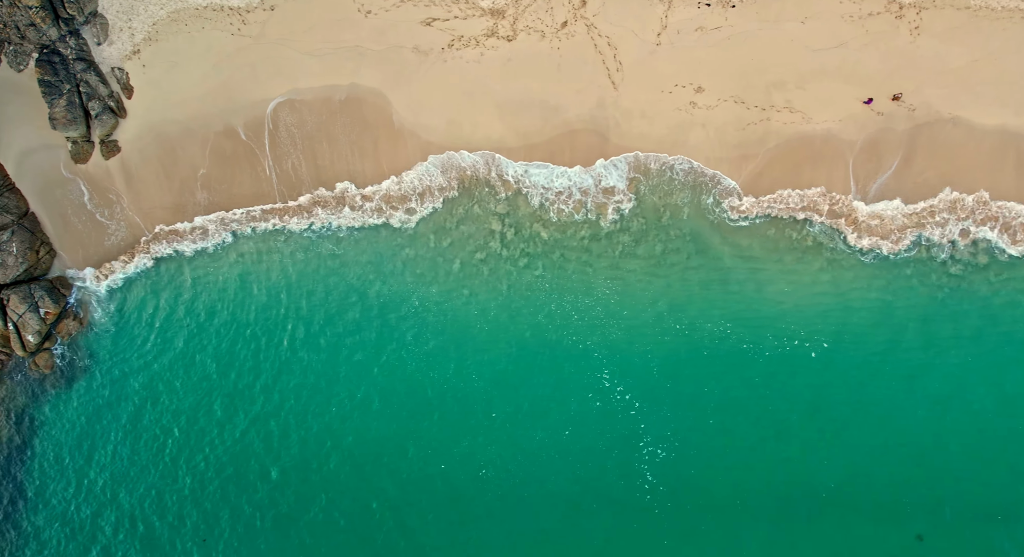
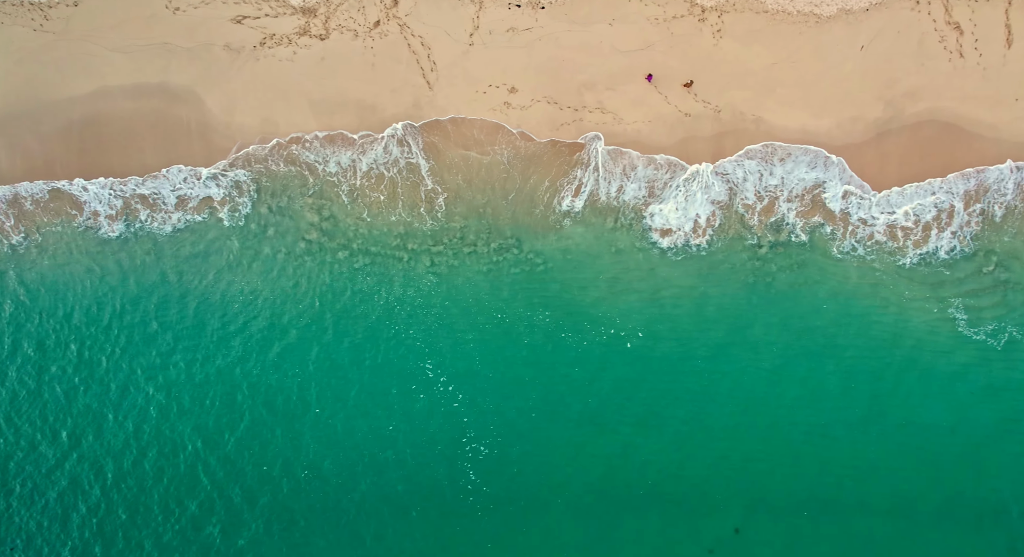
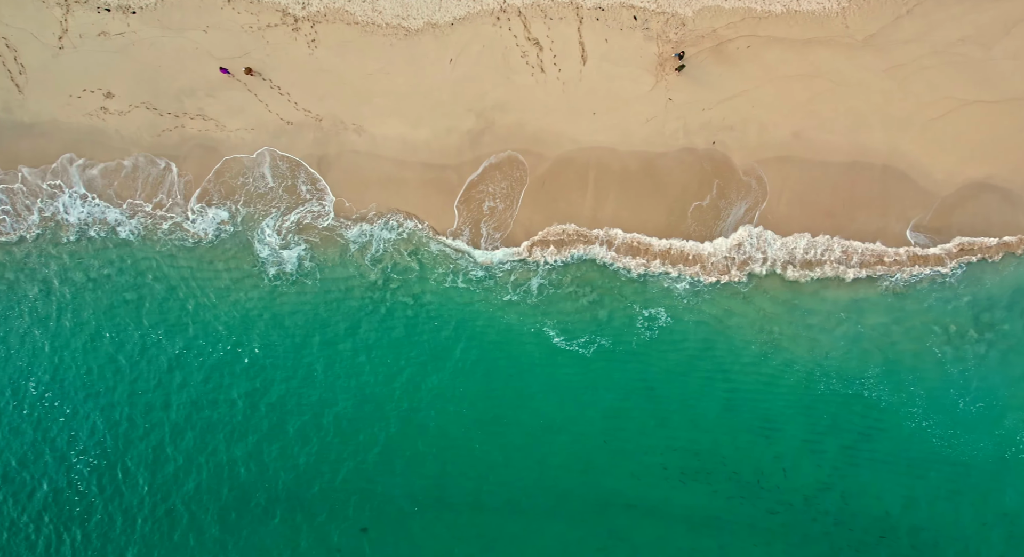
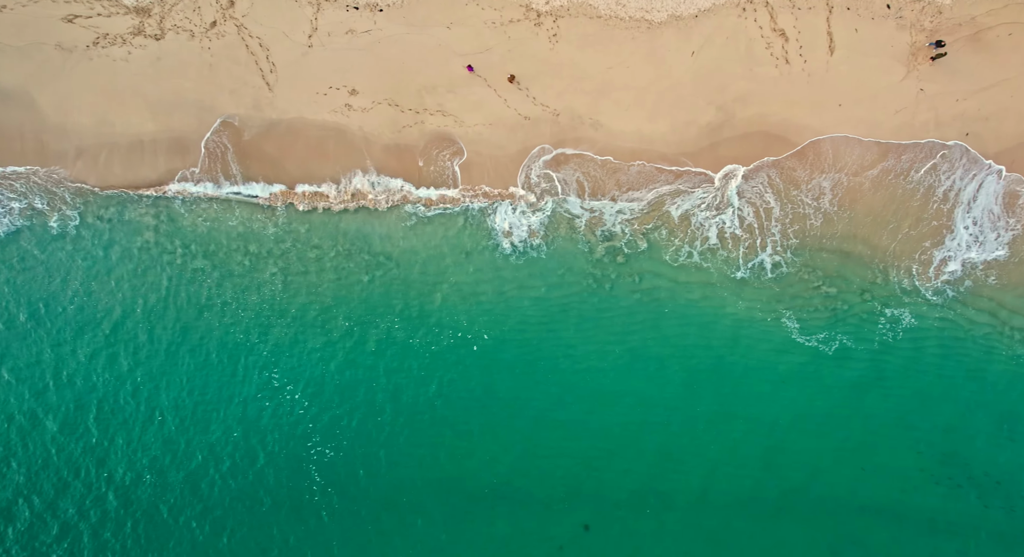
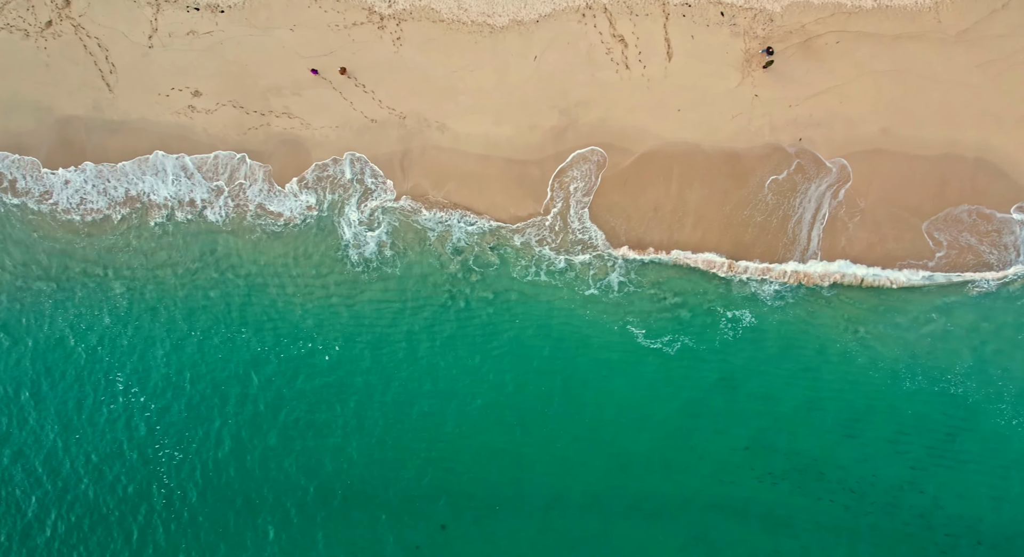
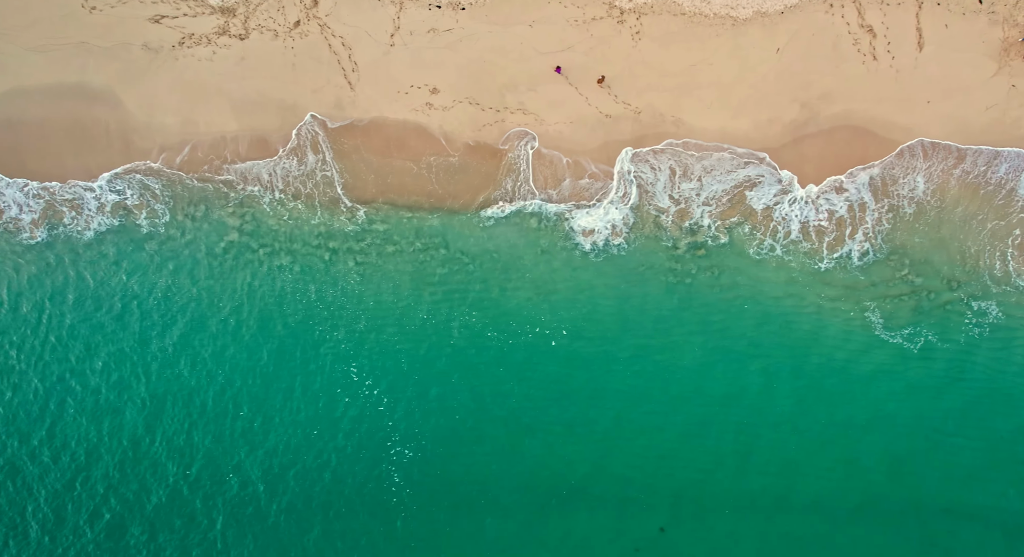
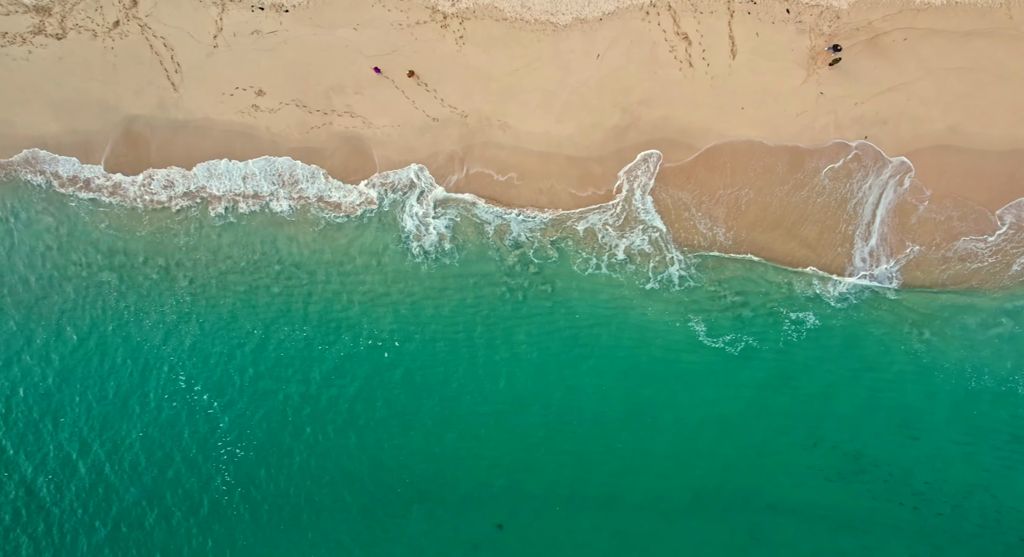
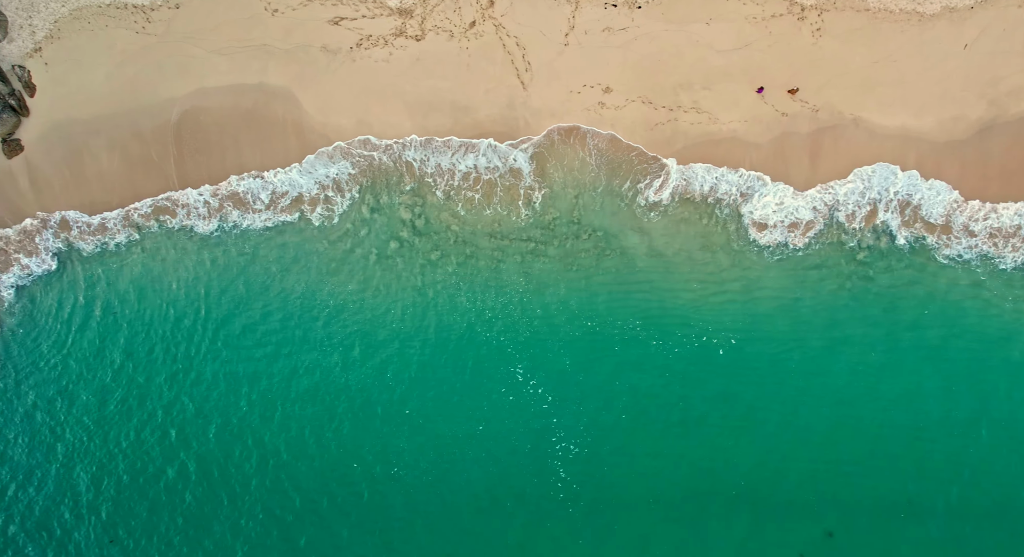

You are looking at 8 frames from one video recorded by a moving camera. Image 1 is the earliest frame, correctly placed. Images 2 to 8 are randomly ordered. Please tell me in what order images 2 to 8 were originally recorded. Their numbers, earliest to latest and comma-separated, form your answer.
8, 2, 6, 4, 7, 5, 3
